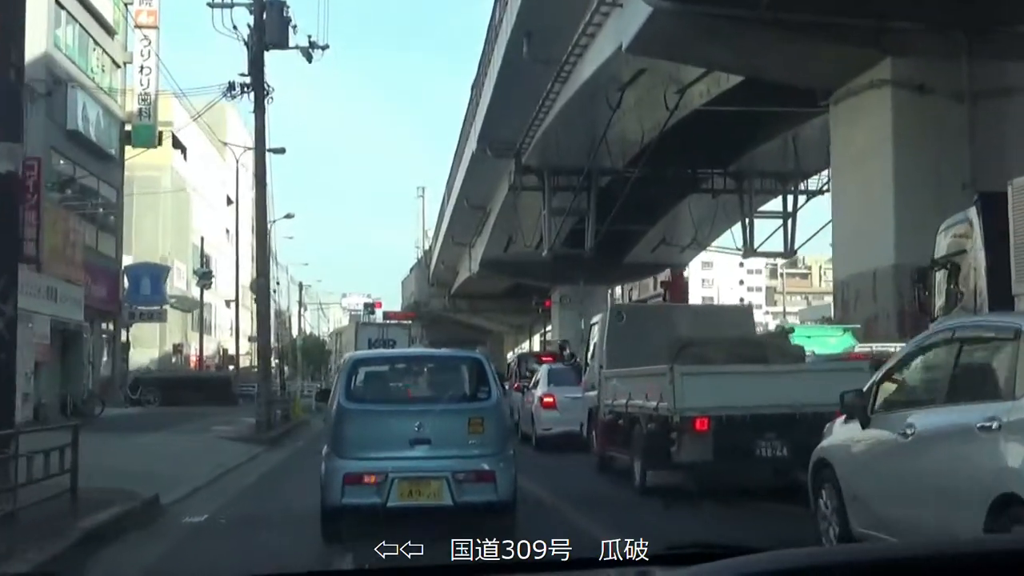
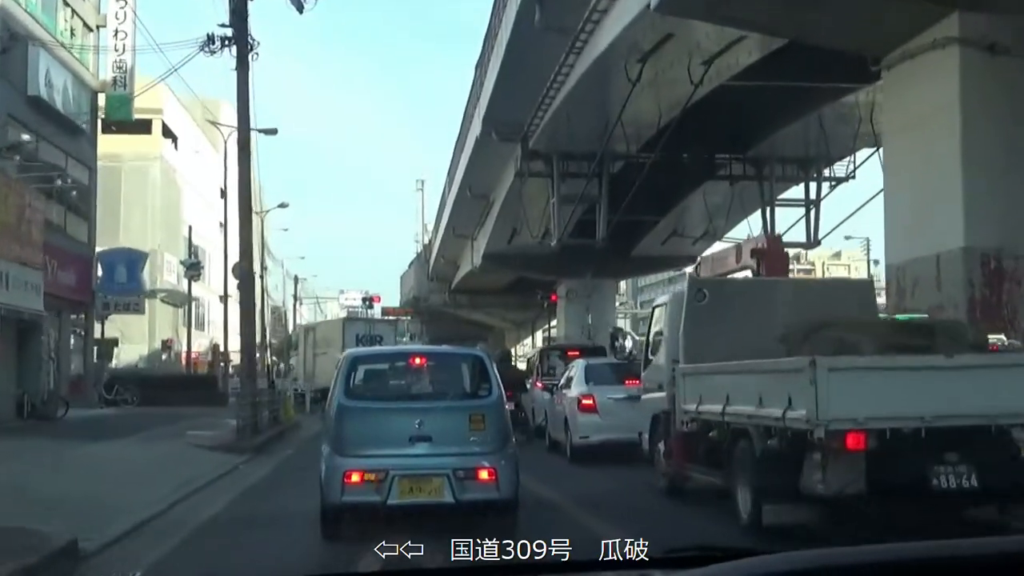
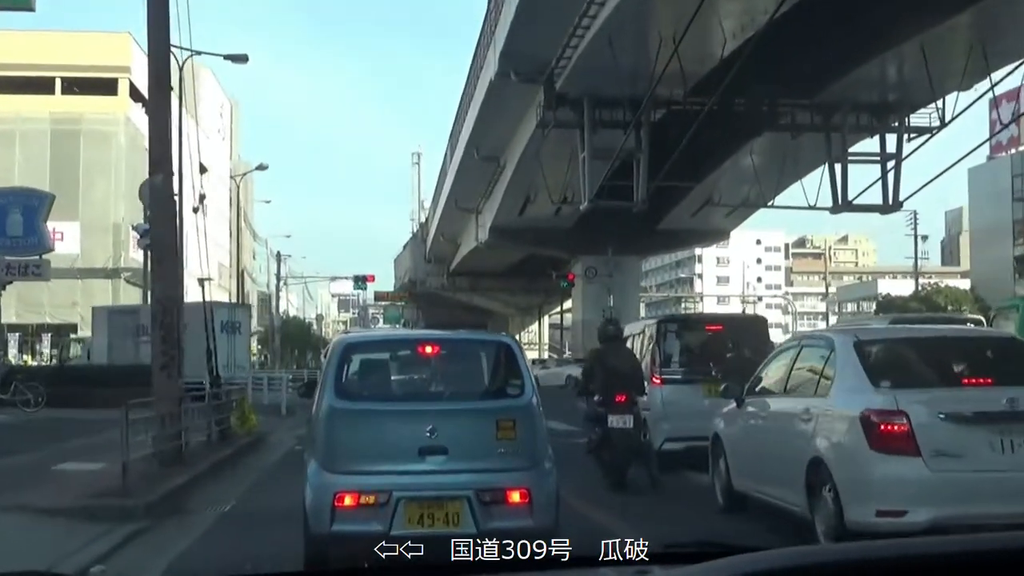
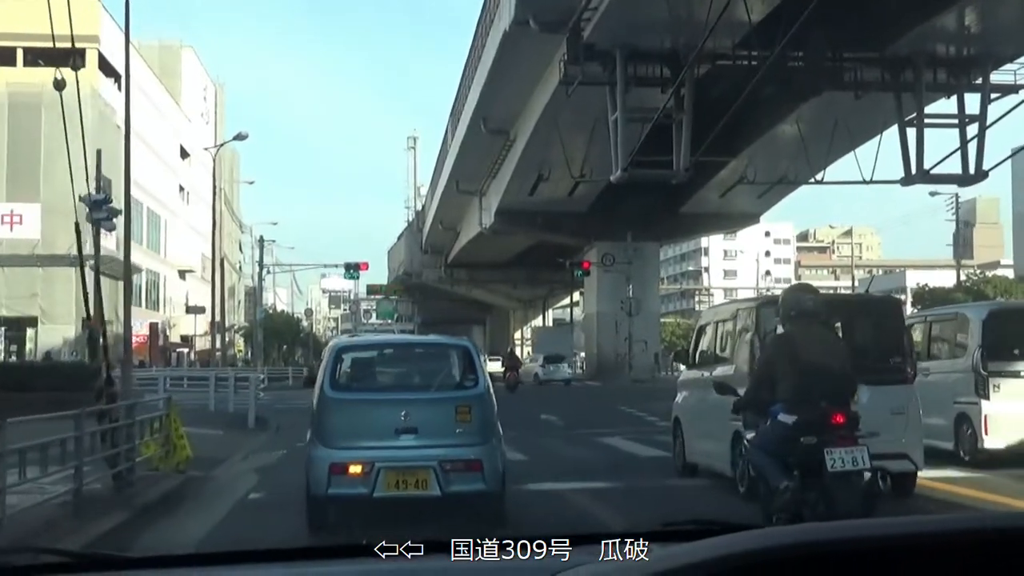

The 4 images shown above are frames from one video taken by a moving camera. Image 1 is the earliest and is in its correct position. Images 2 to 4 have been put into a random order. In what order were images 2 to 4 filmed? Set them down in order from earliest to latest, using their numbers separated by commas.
2, 3, 4
